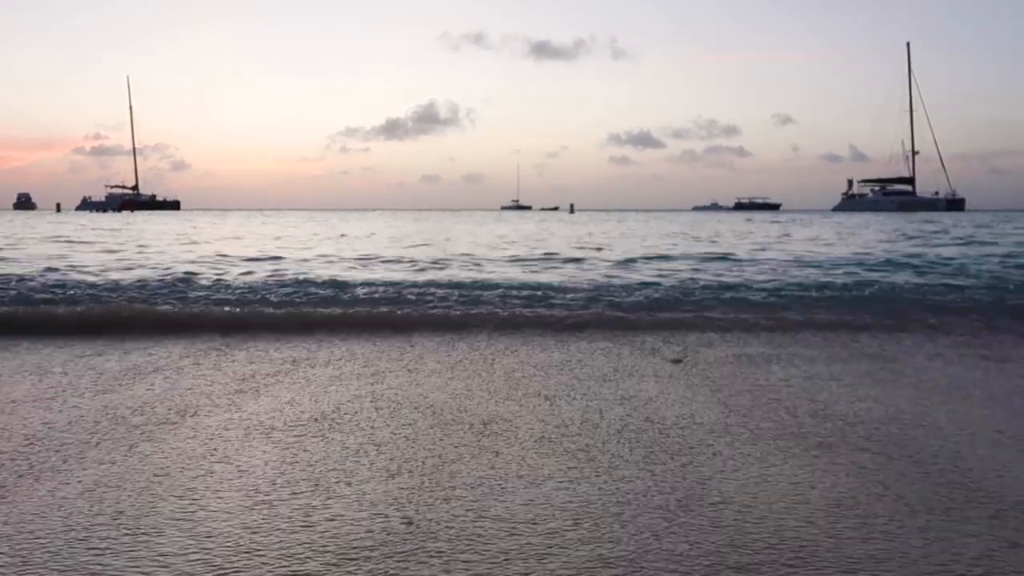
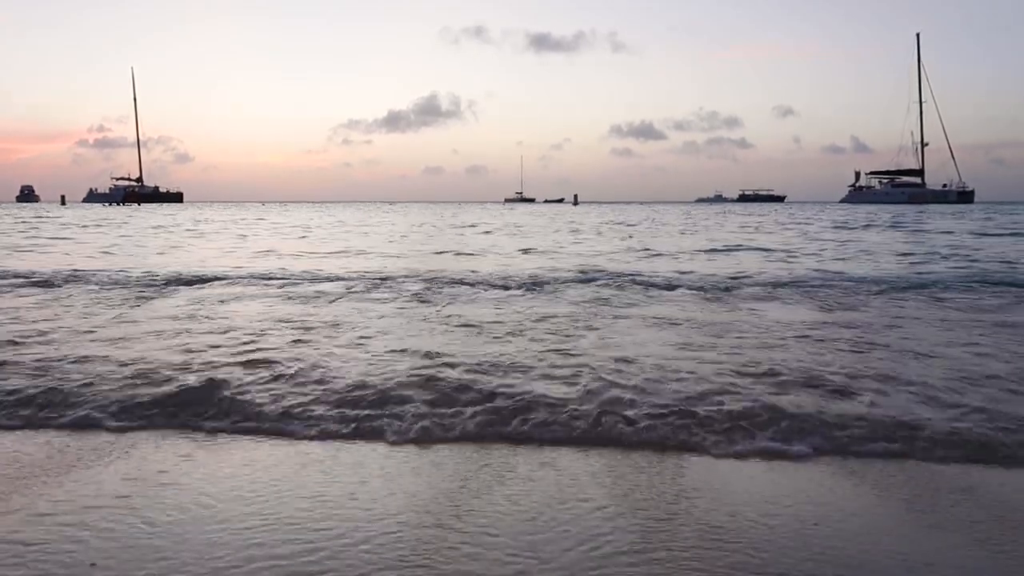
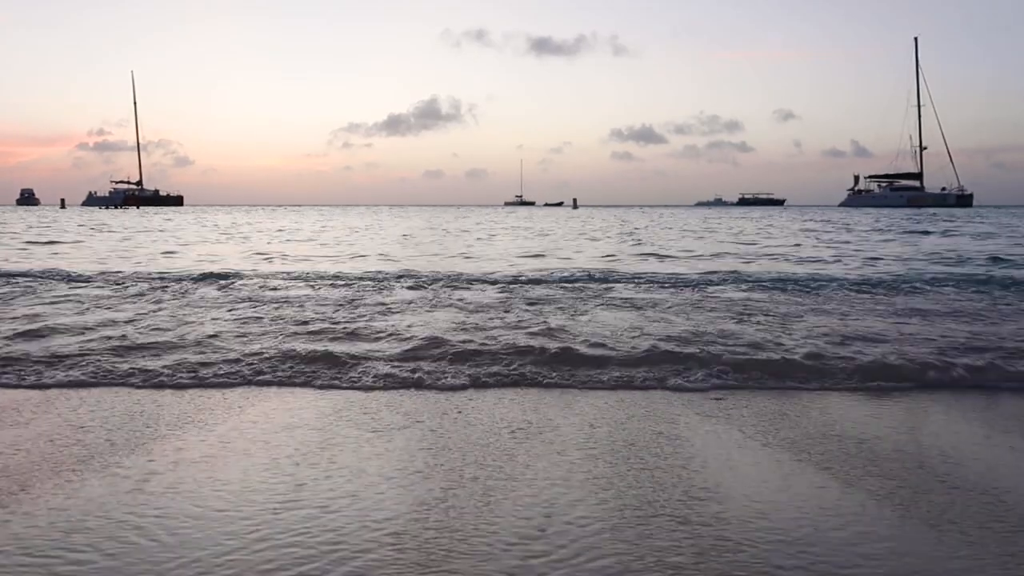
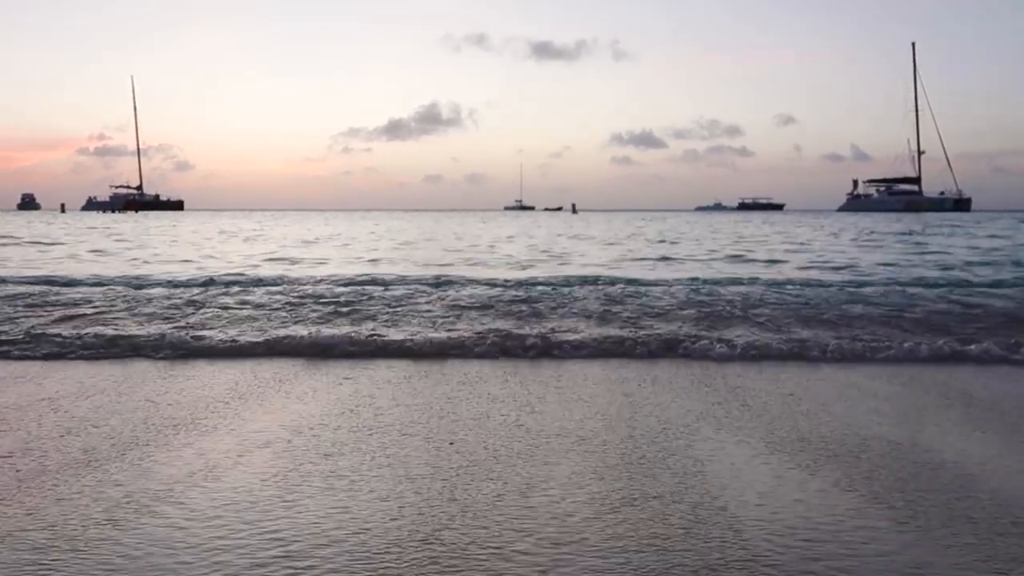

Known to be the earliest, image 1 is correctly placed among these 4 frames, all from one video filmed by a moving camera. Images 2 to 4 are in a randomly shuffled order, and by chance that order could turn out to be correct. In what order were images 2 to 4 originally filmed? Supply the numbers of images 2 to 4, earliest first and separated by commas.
4, 3, 2
